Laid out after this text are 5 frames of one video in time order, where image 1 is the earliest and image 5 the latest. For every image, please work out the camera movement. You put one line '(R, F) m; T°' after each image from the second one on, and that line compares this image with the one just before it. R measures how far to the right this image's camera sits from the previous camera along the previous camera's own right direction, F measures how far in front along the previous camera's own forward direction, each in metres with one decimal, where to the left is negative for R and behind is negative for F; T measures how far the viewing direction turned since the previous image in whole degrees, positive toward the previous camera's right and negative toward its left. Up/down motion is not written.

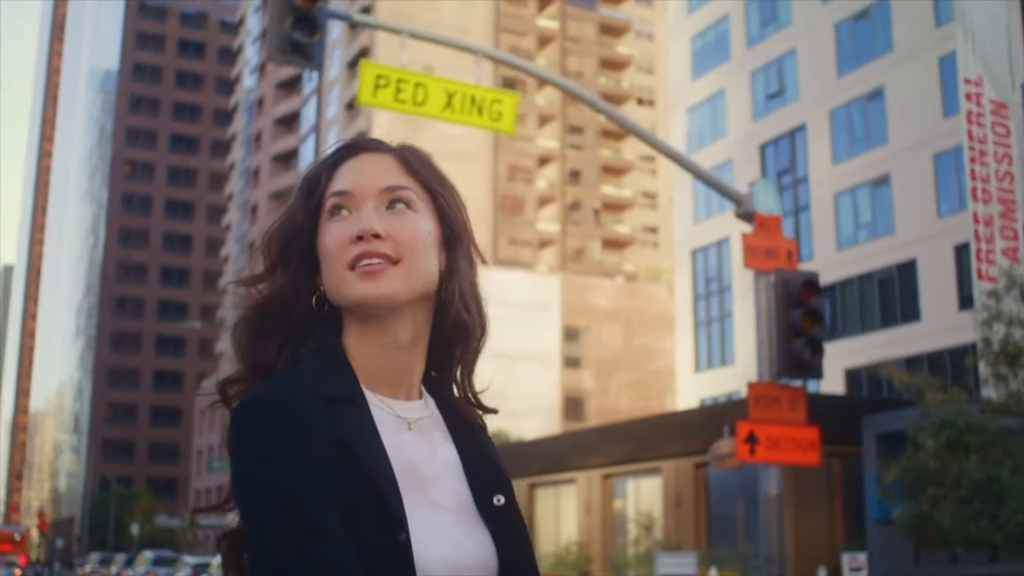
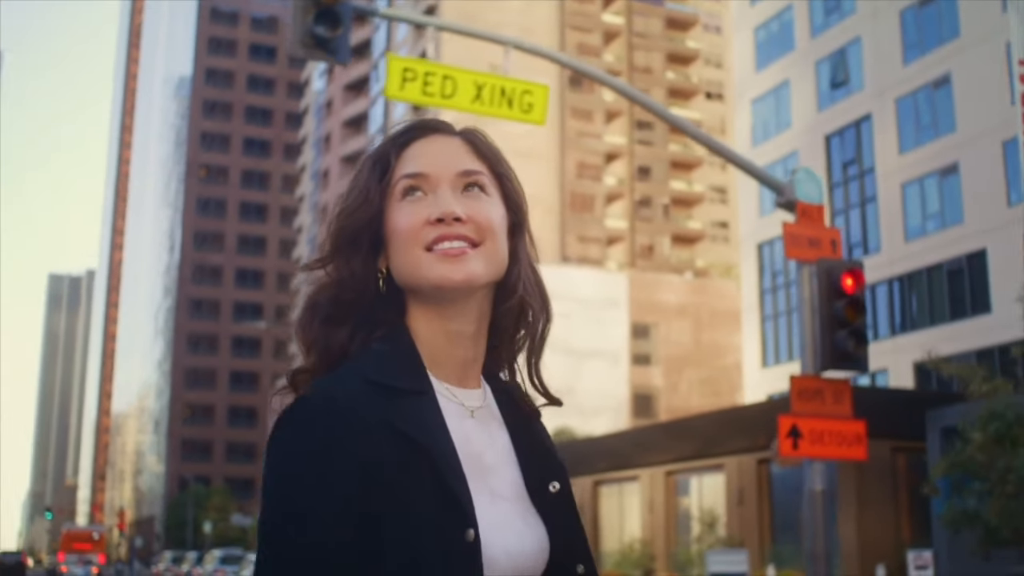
(+0.3, +0.1) m; -3°
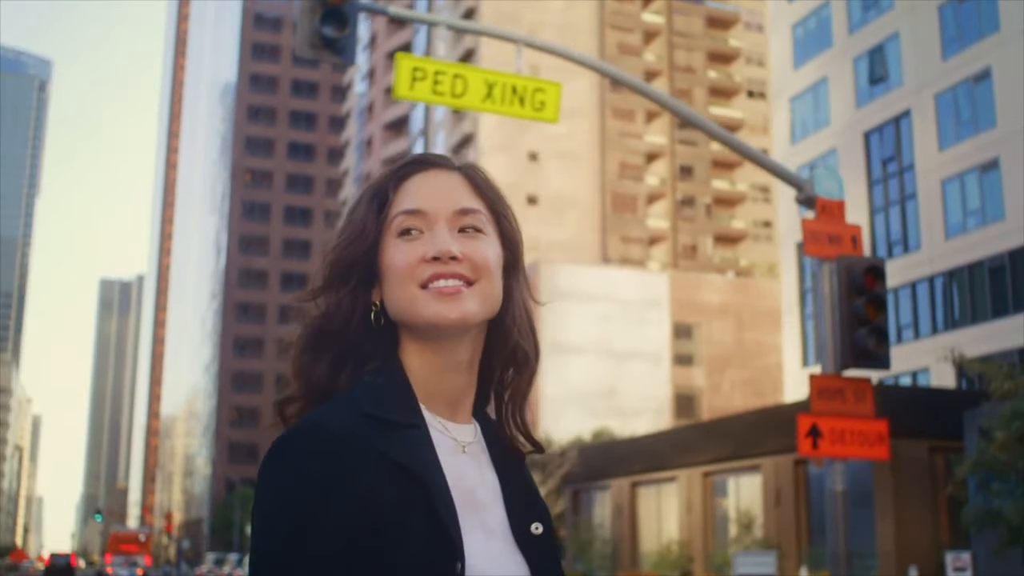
(+0.2, +0.1) m; -2°
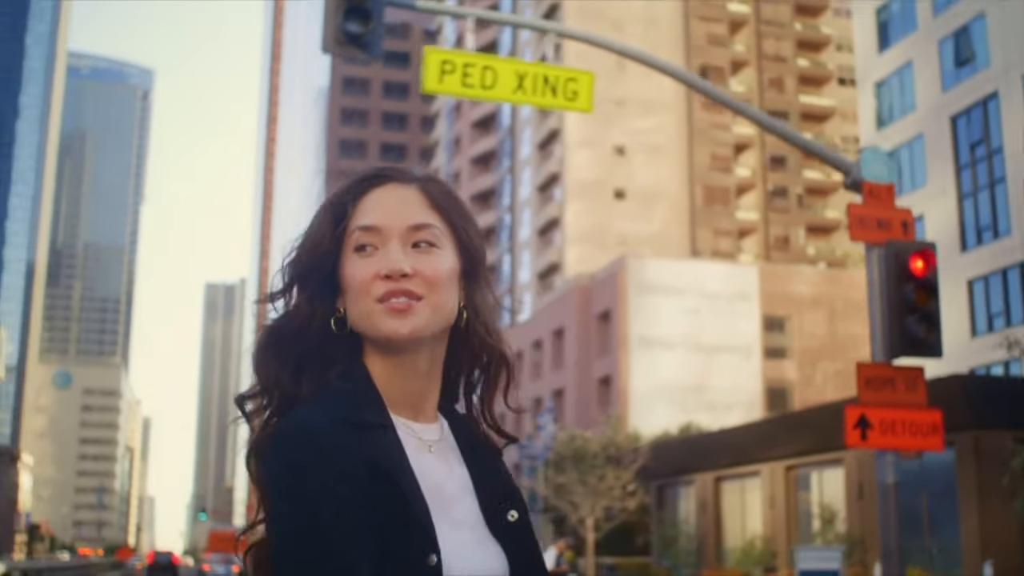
(+0.4, +0.1) m; -4°
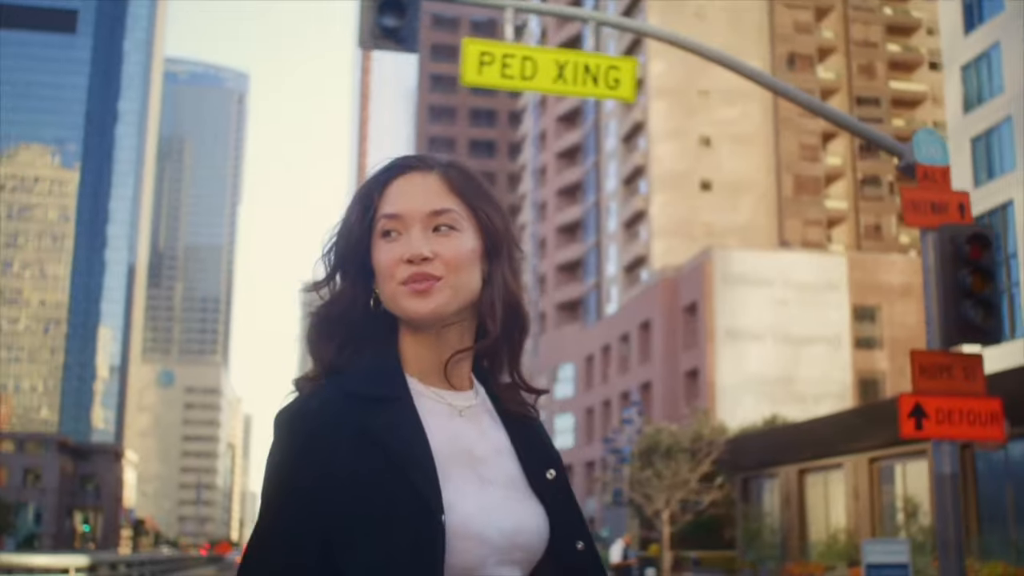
(+0.3, 0.0) m; -4°
